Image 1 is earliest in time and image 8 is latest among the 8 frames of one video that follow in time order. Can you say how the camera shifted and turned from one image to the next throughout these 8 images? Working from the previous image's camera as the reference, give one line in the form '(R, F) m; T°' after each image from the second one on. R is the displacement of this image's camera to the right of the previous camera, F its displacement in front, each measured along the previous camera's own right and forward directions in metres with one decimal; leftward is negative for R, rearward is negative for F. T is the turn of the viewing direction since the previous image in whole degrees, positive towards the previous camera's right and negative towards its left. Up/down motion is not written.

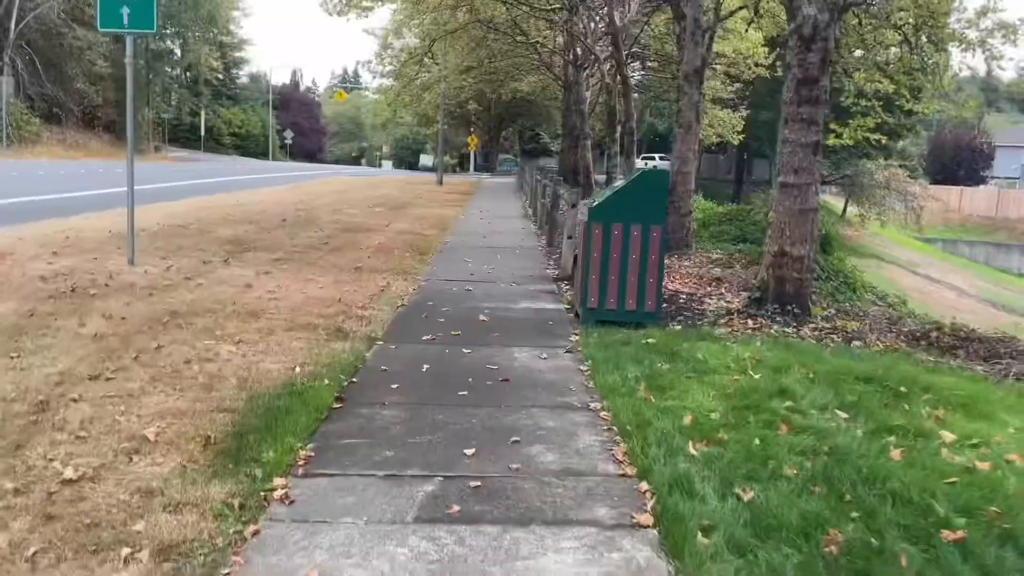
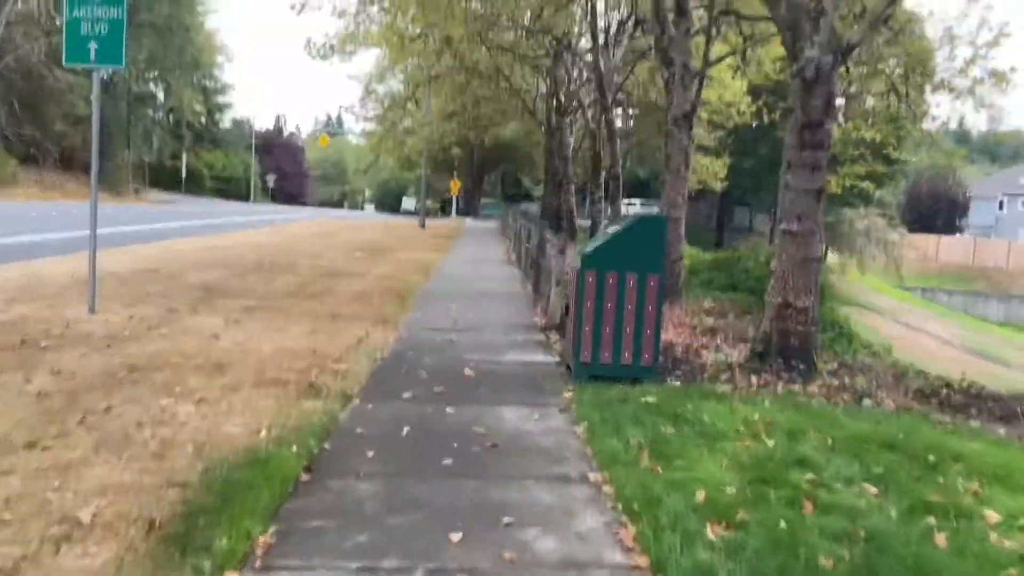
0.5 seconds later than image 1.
(-0.1, +0.5) m; +1°
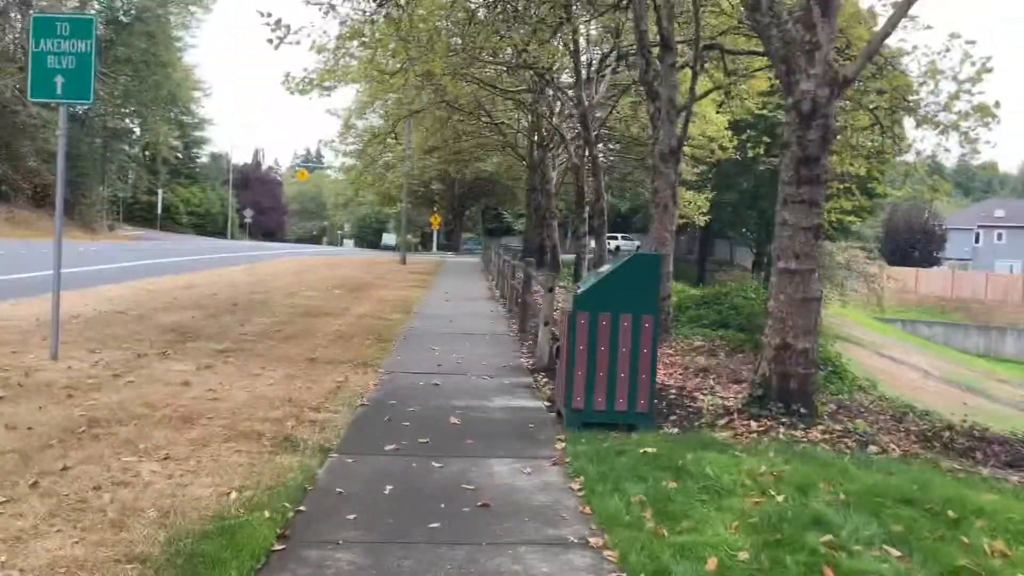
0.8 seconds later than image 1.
(-0.1, +0.3) m; +1°
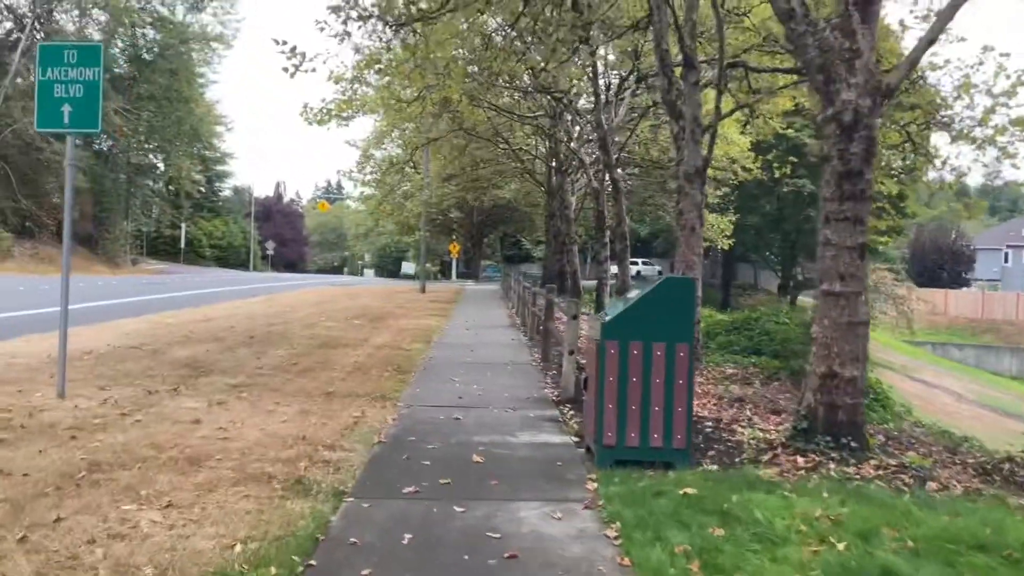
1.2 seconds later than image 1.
(0.0, +0.4) m; -1°
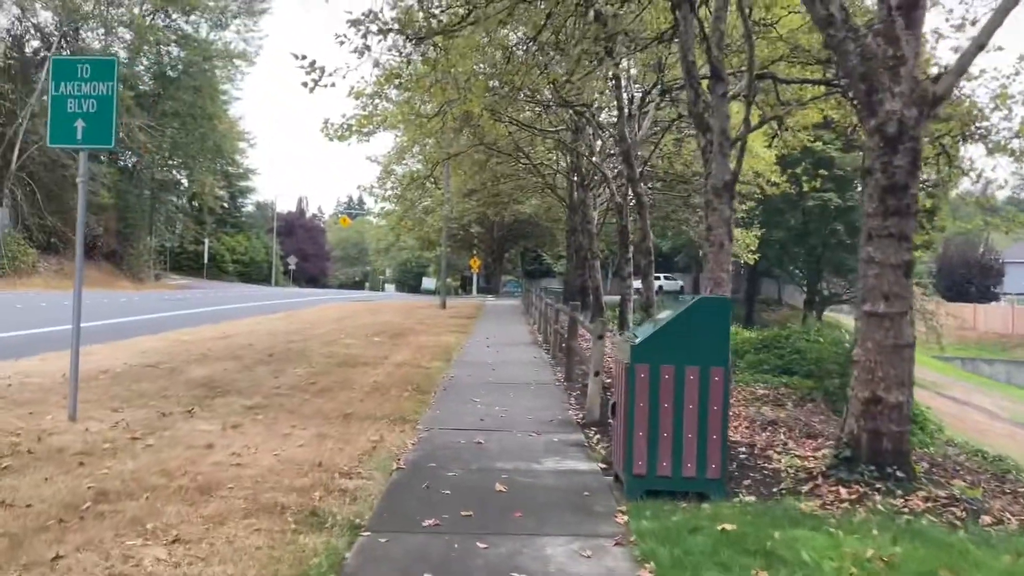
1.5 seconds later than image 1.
(0.0, +0.3) m; -1°
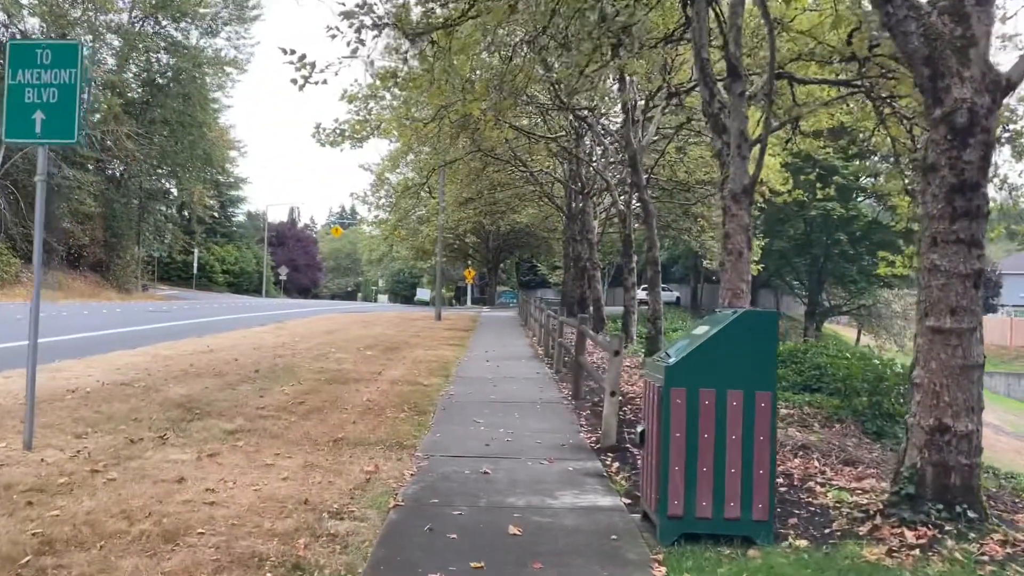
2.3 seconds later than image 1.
(-0.1, +0.7) m; +1°
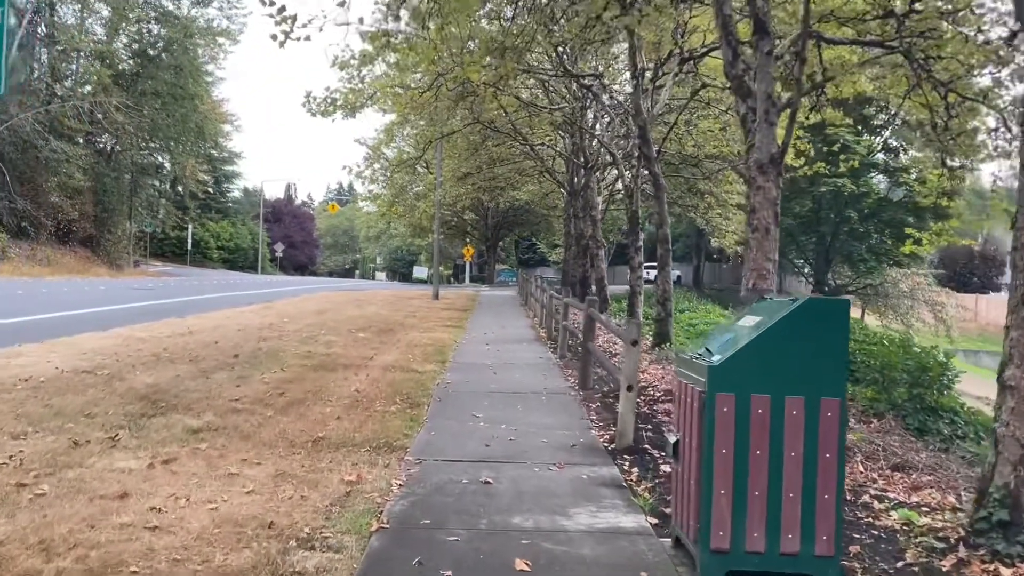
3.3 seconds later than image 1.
(0.0, +0.9) m; 0°
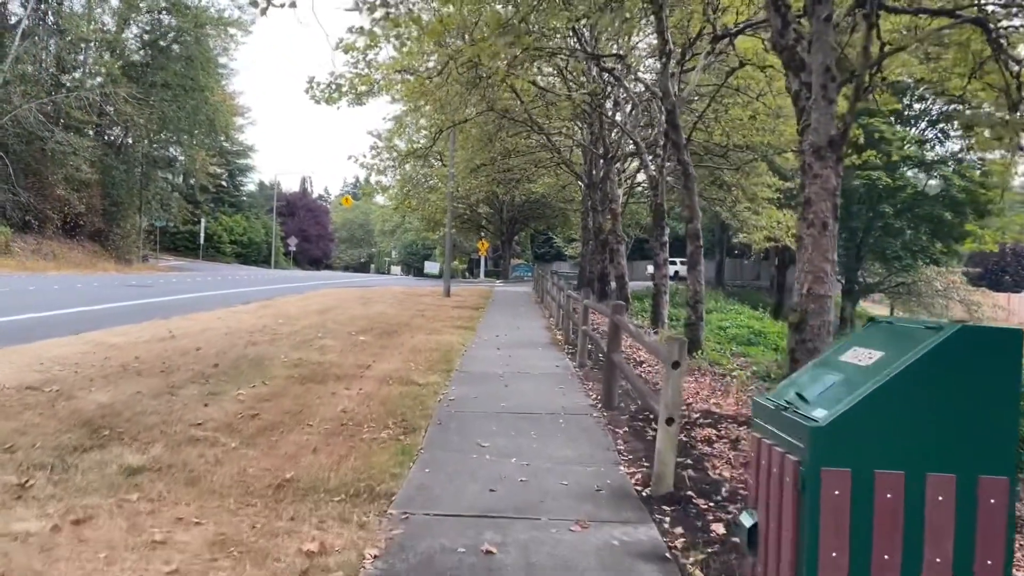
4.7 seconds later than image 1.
(0.0, +1.3) m; -1°
